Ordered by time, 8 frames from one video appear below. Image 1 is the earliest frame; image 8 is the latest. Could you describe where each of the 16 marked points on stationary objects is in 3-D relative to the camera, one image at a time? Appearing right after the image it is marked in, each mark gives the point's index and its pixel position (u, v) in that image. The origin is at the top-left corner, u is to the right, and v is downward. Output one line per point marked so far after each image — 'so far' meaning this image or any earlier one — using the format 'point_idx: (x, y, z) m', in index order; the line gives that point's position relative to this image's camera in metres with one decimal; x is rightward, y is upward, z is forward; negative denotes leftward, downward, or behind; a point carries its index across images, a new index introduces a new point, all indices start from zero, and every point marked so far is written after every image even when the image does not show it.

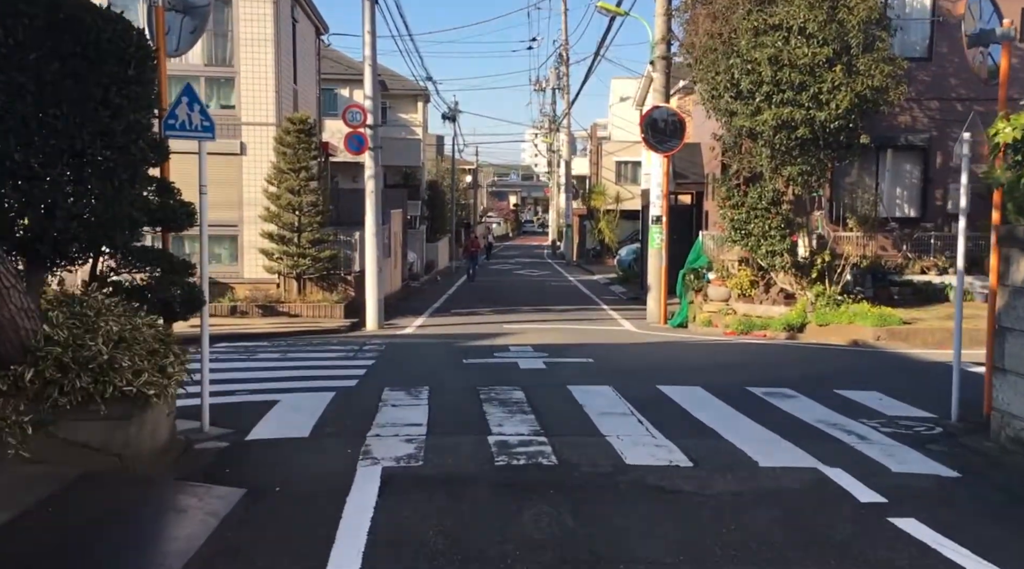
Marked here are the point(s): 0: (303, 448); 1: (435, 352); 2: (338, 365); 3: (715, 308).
0: (-1.7, -1.4, +8.6) m
1: (-1.2, -1.0, +15.7) m
2: (-2.4, -1.1, +14.4) m
3: (+3.7, -0.4, +19.0) m
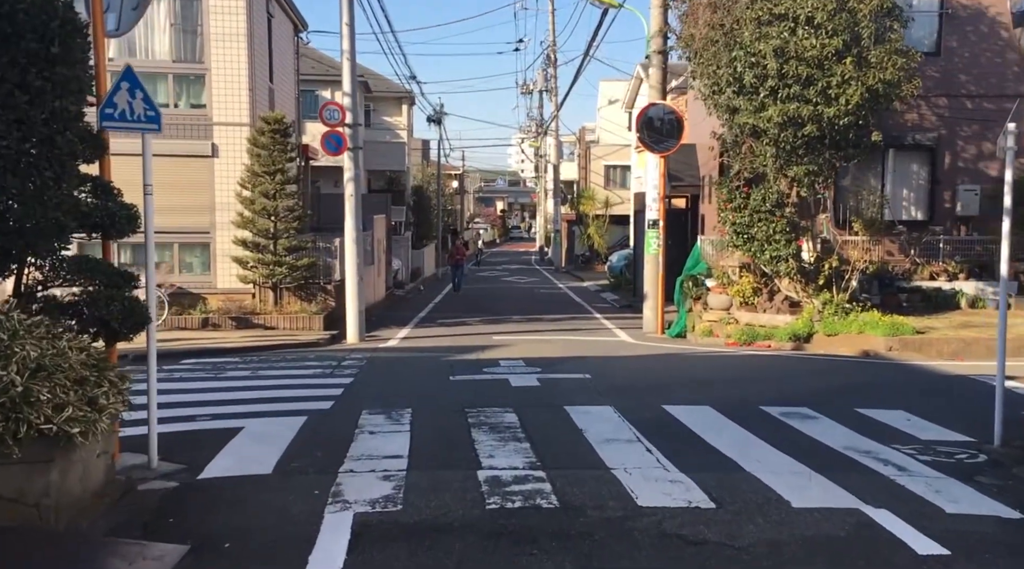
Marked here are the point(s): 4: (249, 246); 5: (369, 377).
0: (-1.8, -1.5, +7.5) m
1: (-1.3, -1.2, +14.5) m
2: (-2.6, -1.2, +13.3) m
3: (+3.5, -0.6, +17.9) m
4: (-4.9, +0.7, +19.2) m
5: (-1.9, -1.2, +13.6) m
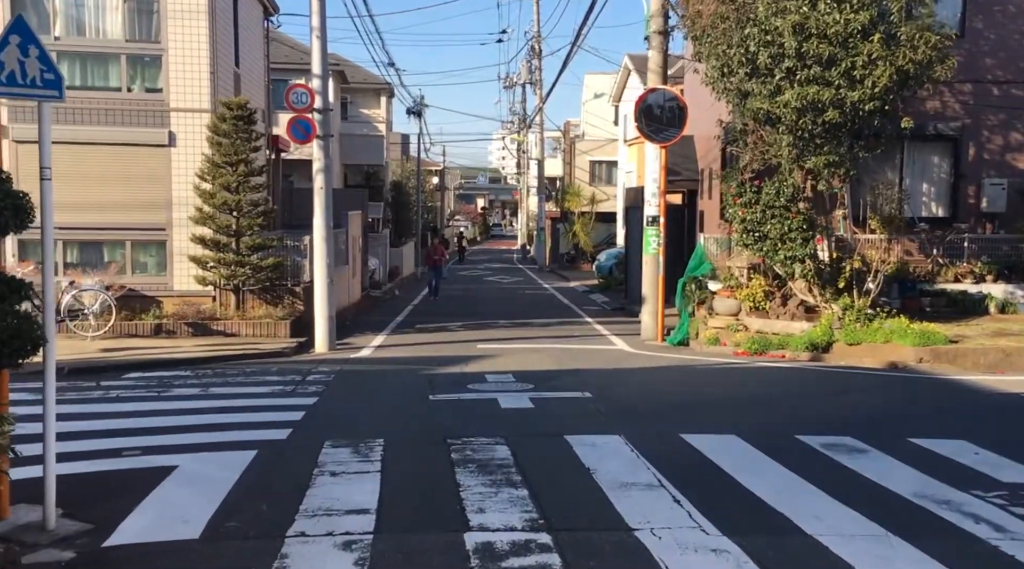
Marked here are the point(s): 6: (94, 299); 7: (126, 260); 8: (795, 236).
0: (-1.8, -1.5, +5.8) m
1: (-1.5, -1.2, +12.8) m
2: (-2.7, -1.3, +11.6) m
3: (+3.3, -0.6, +16.3) m
4: (-5.1, +0.7, +17.4) m
5: (-2.0, -1.3, +11.9) m
6: (-6.6, -0.2, +16.4) m
7: (-6.7, +0.4, +18.0) m
8: (+4.2, +0.7, +15.3) m
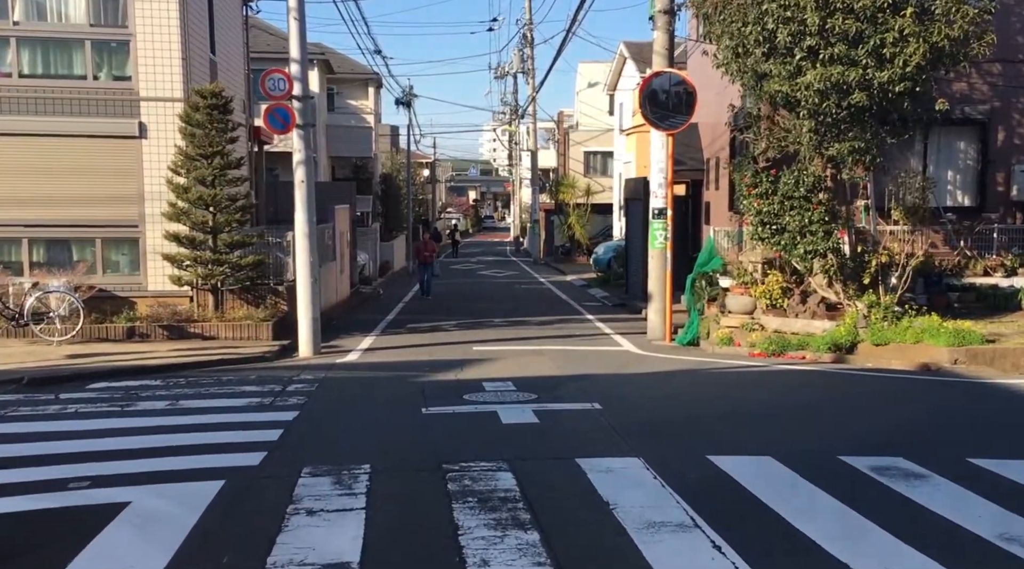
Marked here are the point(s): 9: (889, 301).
0: (-1.7, -1.6, +4.7) m
1: (-1.5, -1.2, +11.7) m
2: (-2.7, -1.3, +10.4) m
3: (+3.3, -0.6, +15.2) m
4: (-5.2, +0.7, +16.2) m
5: (-2.0, -1.3, +10.7) m
6: (-6.7, -0.2, +15.2) m
7: (-6.8, +0.4, +16.8) m
8: (+4.2, +0.8, +14.2) m
9: (+5.1, -0.2, +14.1) m
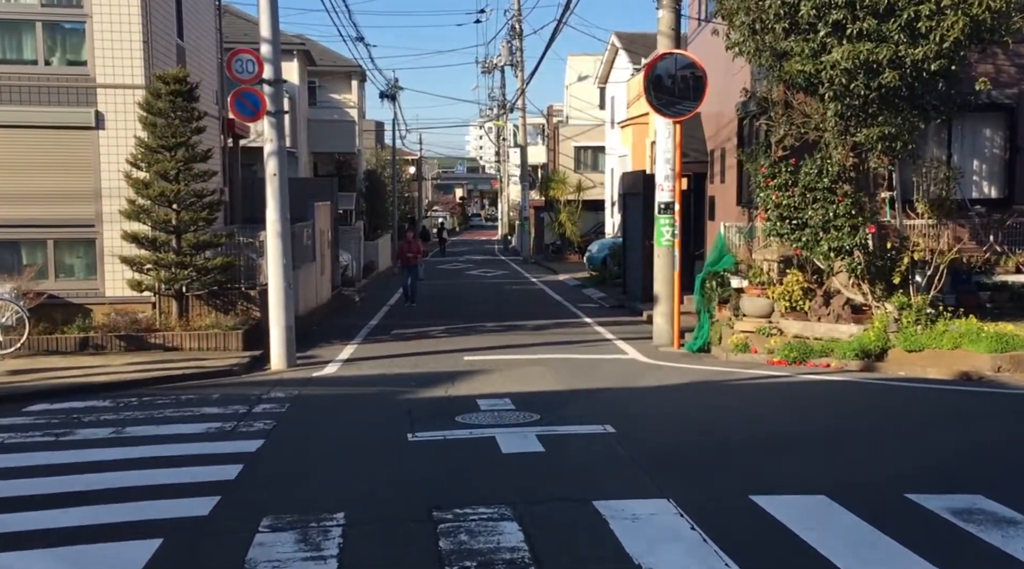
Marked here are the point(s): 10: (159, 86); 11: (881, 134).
0: (-1.7, -1.7, +3.3) m
1: (-1.5, -1.3, +10.3) m
2: (-2.7, -1.4, +9.0) m
3: (+3.2, -0.6, +13.9) m
4: (-5.3, +0.6, +14.8) m
5: (-2.0, -1.3, +9.3) m
6: (-6.7, -0.3, +13.8) m
7: (-6.9, +0.3, +15.3) m
8: (+4.1, +0.8, +12.9) m
9: (+5.1, -0.2, +12.8) m
10: (-5.0, +2.8, +14.4) m
11: (+4.4, +1.8, +12.2) m
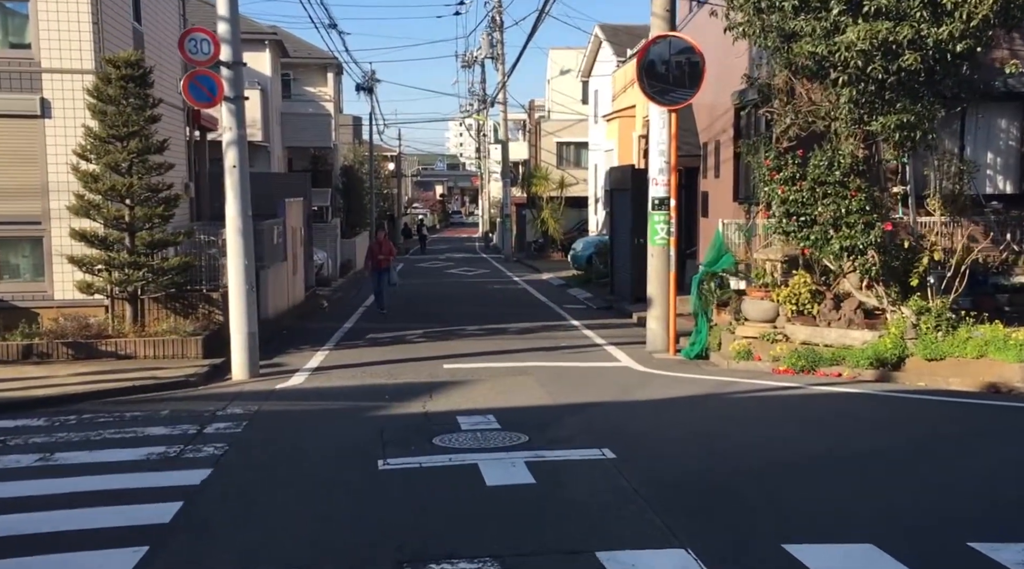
0: (-1.7, -1.7, +2.1) m
1: (-1.6, -1.3, +9.2) m
2: (-2.8, -1.4, +7.9) m
3: (+3.0, -0.6, +12.8) m
4: (-5.5, +0.6, +13.6) m
5: (-2.1, -1.4, +8.2) m
6: (-6.9, -0.4, +12.5) m
7: (-7.1, +0.3, +14.1) m
8: (+3.9, +0.7, +11.8) m
9: (+4.9, -0.2, +11.8) m
10: (-5.2, +2.7, +13.2) m
11: (+4.2, +1.8, +11.2) m
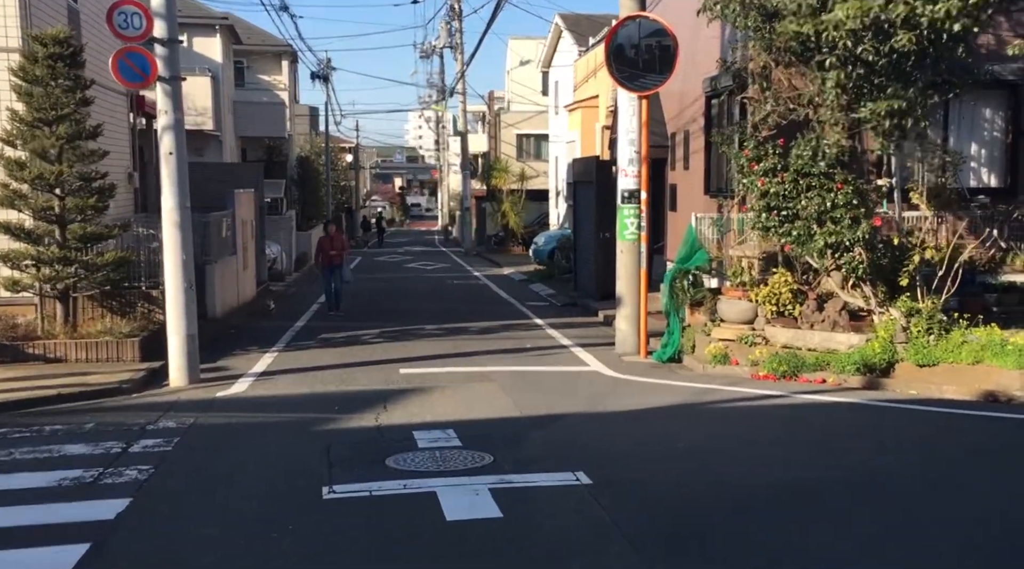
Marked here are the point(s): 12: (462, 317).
0: (-1.7, -1.8, +1.2) m
1: (-1.9, -1.3, +8.2) m
2: (-3.0, -1.4, +6.9) m
3: (+2.6, -0.6, +12.0) m
4: (-6.0, +0.6, +12.4) m
5: (-2.4, -1.4, +7.2) m
6: (-7.4, -0.4, +11.4) m
7: (-7.6, +0.3, +12.9) m
8: (+3.5, +0.7, +11.1) m
9: (+4.5, -0.2, +11.1) m
10: (-5.6, +2.8, +12.1) m
11: (+3.8, +1.8, +10.4) m
12: (-0.9, -0.6, +18.2) m
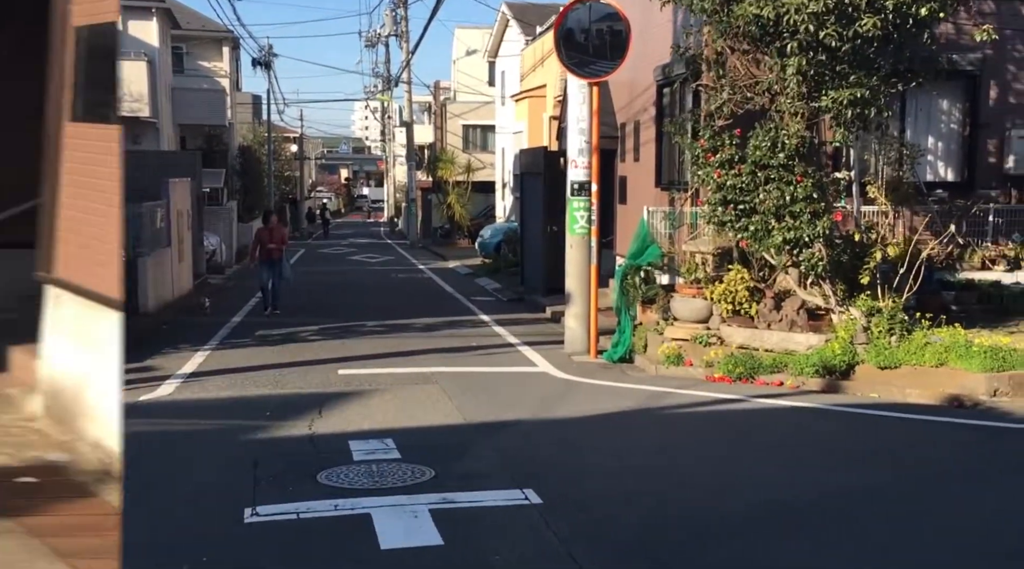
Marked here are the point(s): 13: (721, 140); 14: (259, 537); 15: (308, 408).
0: (-1.8, -1.8, +0.5) m
1: (-2.3, -1.3, +7.5) m
2: (-3.4, -1.4, +6.1) m
3: (+2.0, -0.6, +11.5) m
4: (-6.6, +0.7, +11.5) m
5: (-2.8, -1.4, +6.5) m
6: (-7.9, -0.3, +10.4) m
7: (-8.2, +0.4, +11.9) m
8: (+3.0, +0.8, +10.6) m
9: (+3.9, -0.2, +10.7) m
10: (-6.2, +2.8, +11.2) m
11: (+3.3, +1.8, +10.0) m
12: (-1.8, -0.5, +17.6) m
13: (+2.2, +1.5, +11.0) m
14: (-1.5, -1.4, +5.9) m
15: (-1.9, -1.1, +9.5) m
